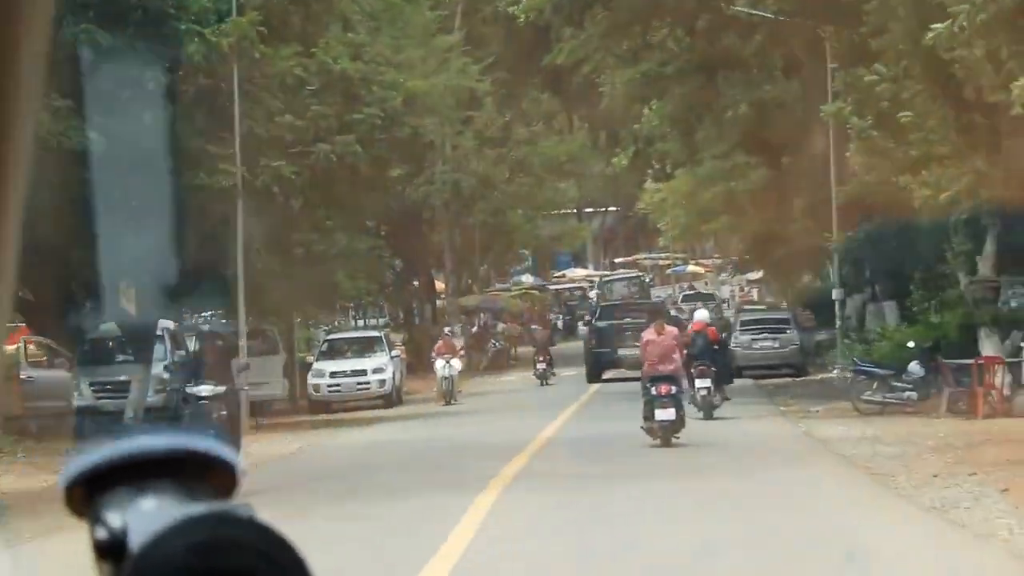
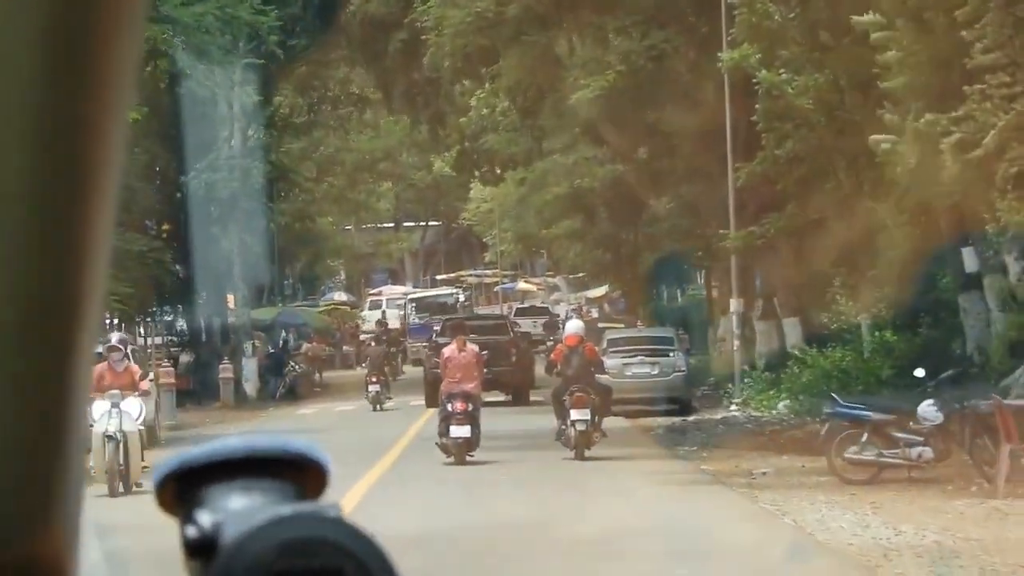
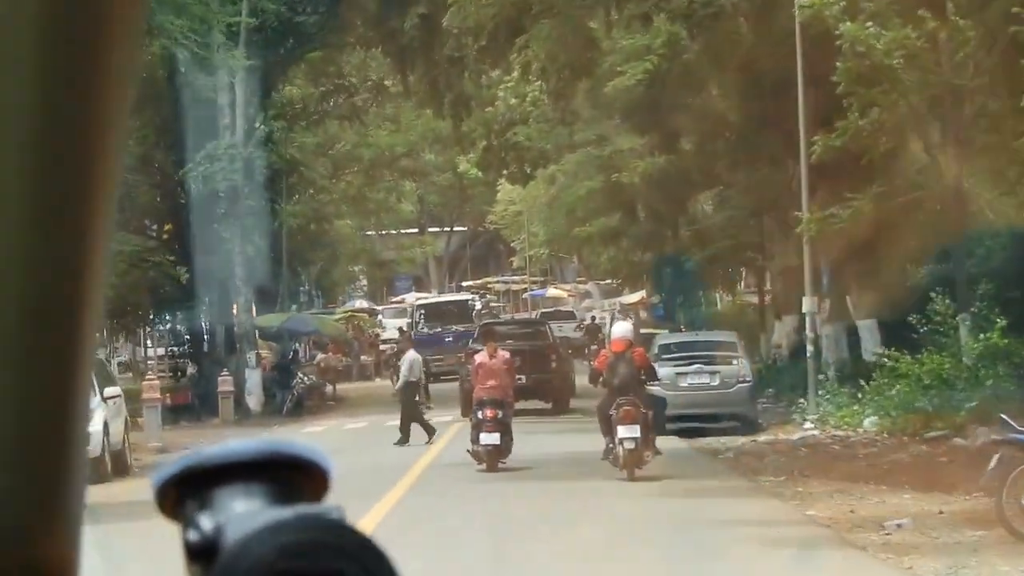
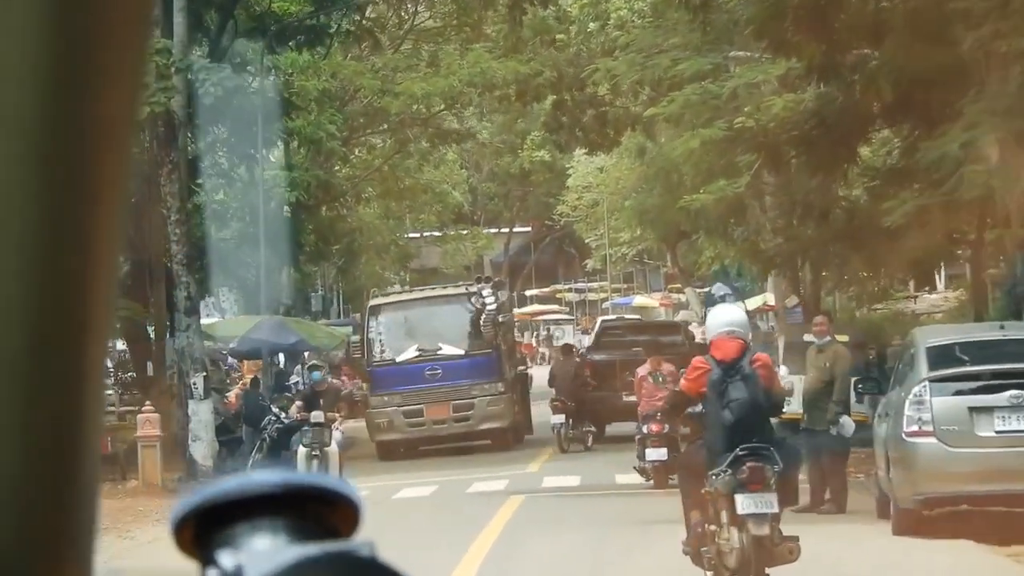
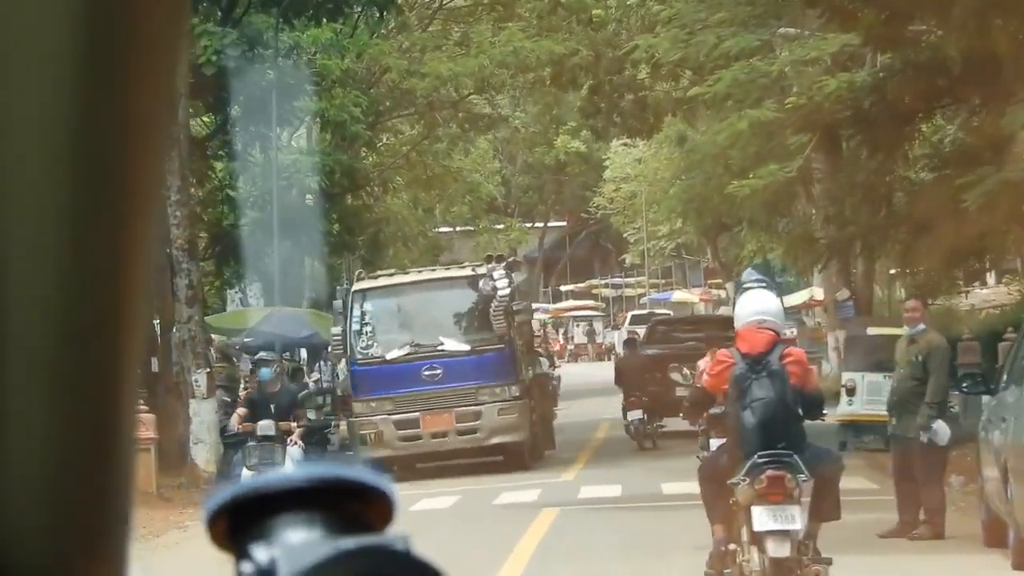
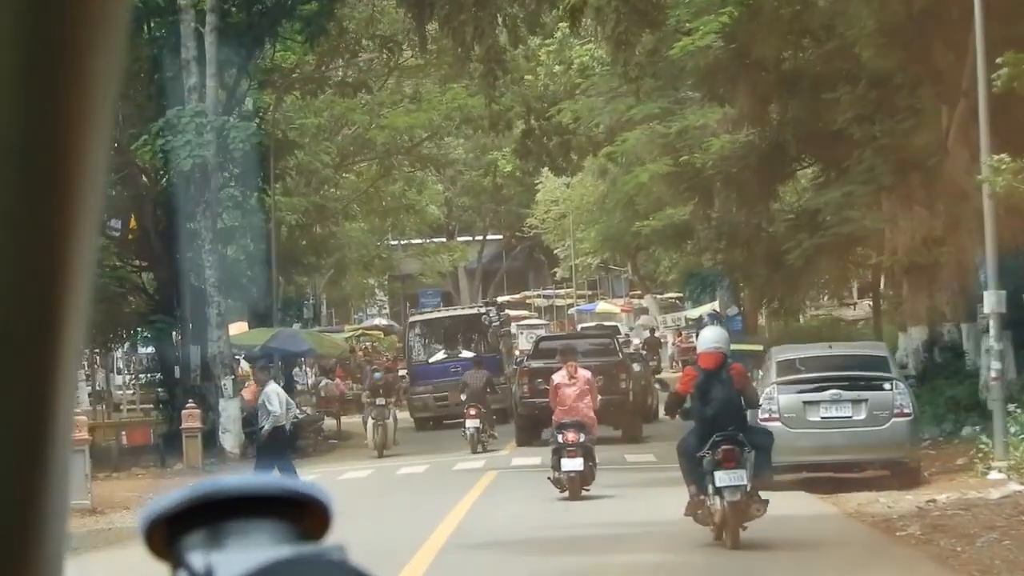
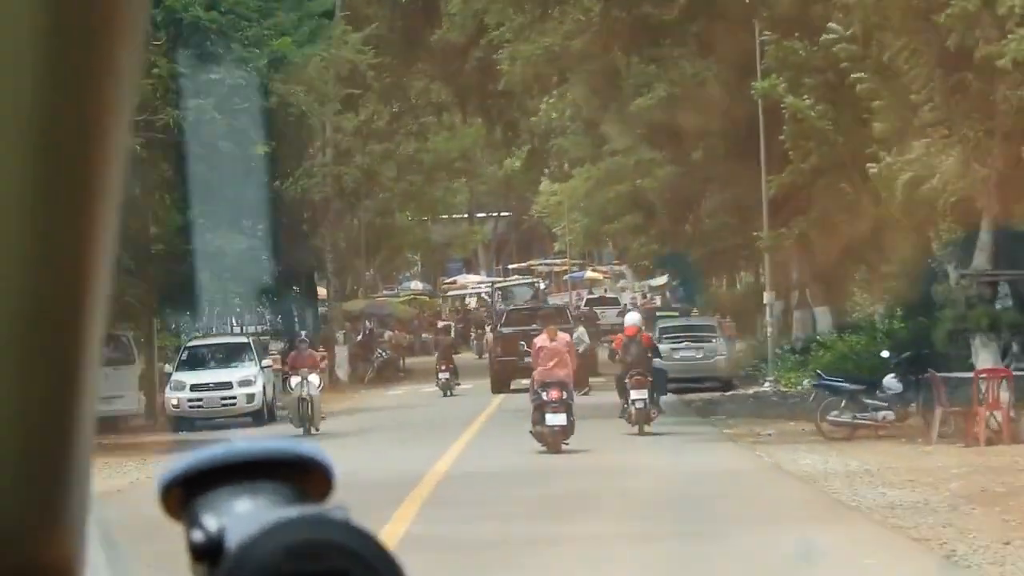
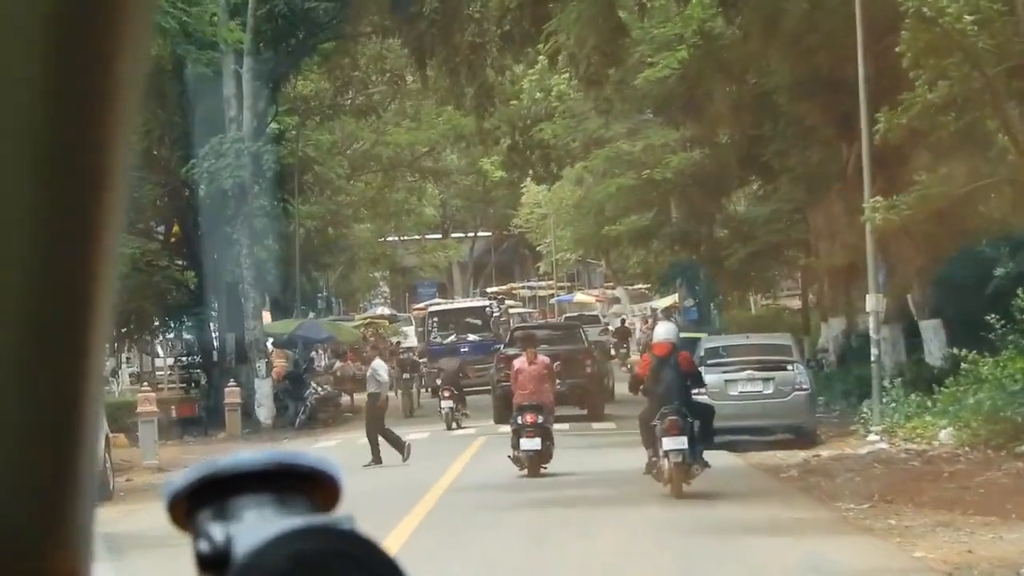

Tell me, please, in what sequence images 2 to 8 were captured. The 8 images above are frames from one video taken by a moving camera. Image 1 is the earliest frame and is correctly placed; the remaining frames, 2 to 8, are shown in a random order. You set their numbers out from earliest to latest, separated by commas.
7, 2, 3, 8, 6, 4, 5
